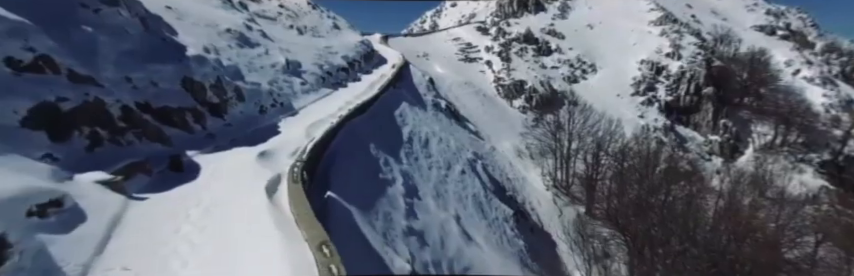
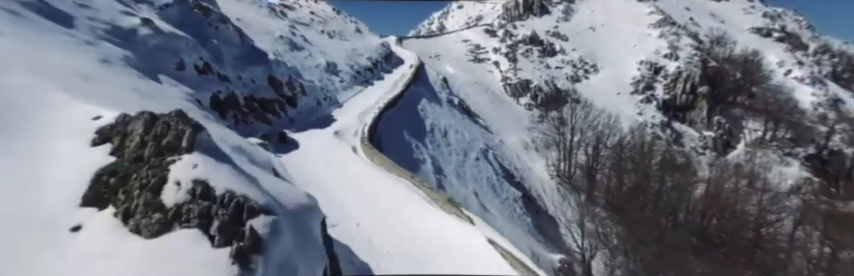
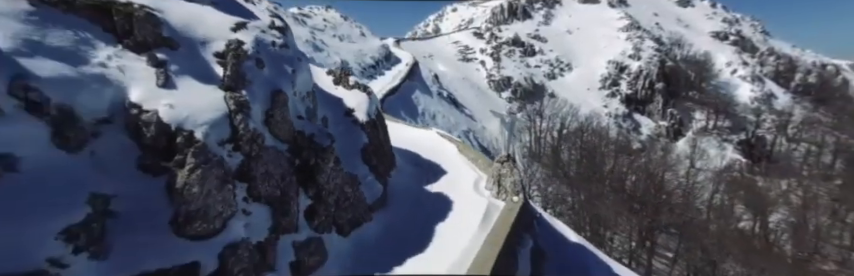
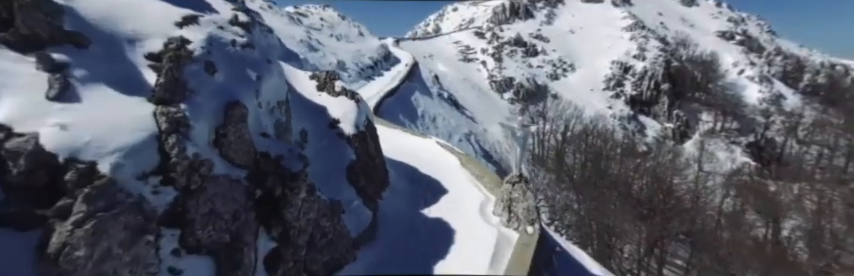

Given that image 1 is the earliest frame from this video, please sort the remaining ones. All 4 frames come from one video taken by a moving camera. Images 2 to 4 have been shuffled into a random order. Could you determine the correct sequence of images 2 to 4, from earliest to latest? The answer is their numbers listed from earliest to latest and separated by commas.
2, 4, 3
